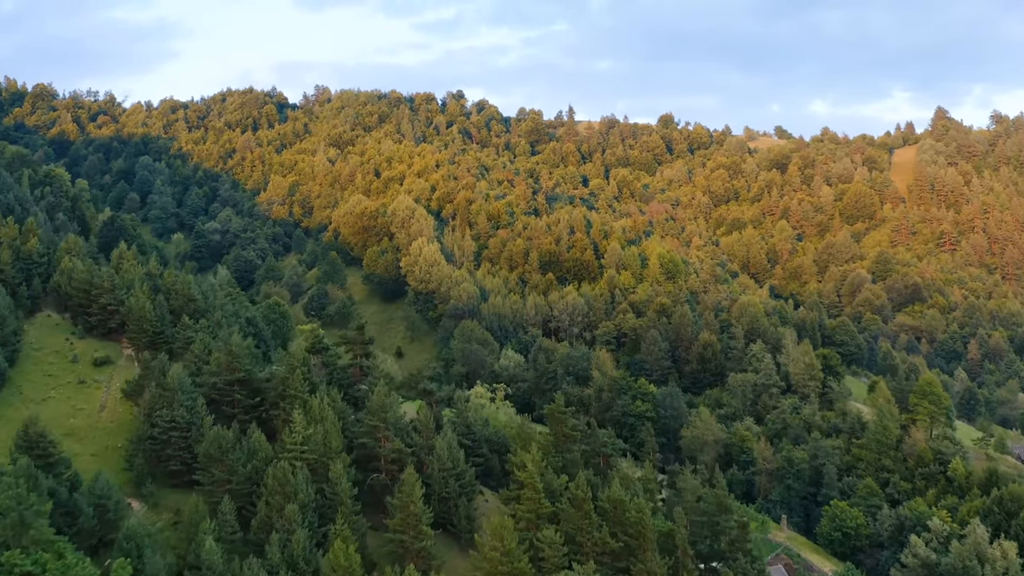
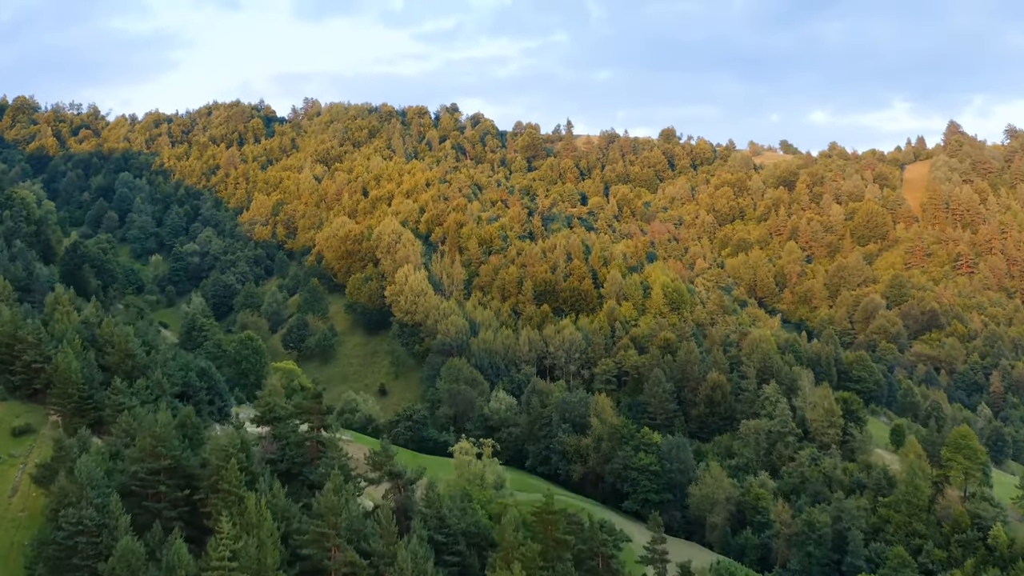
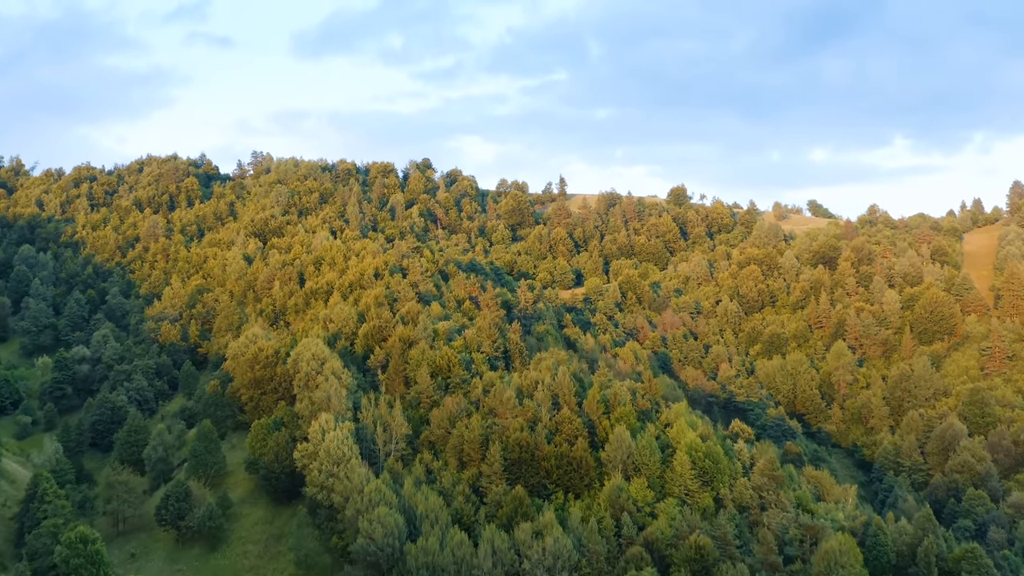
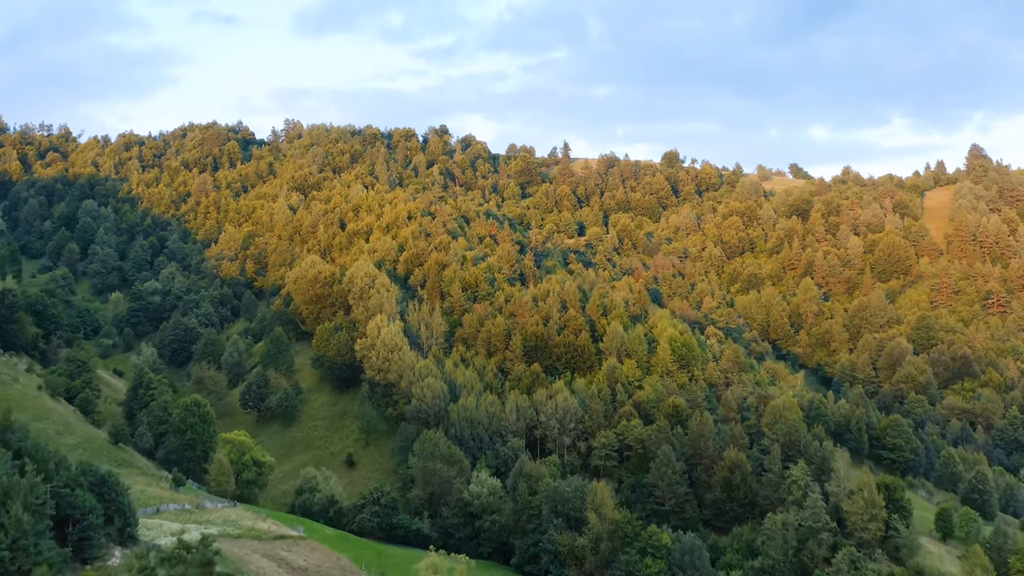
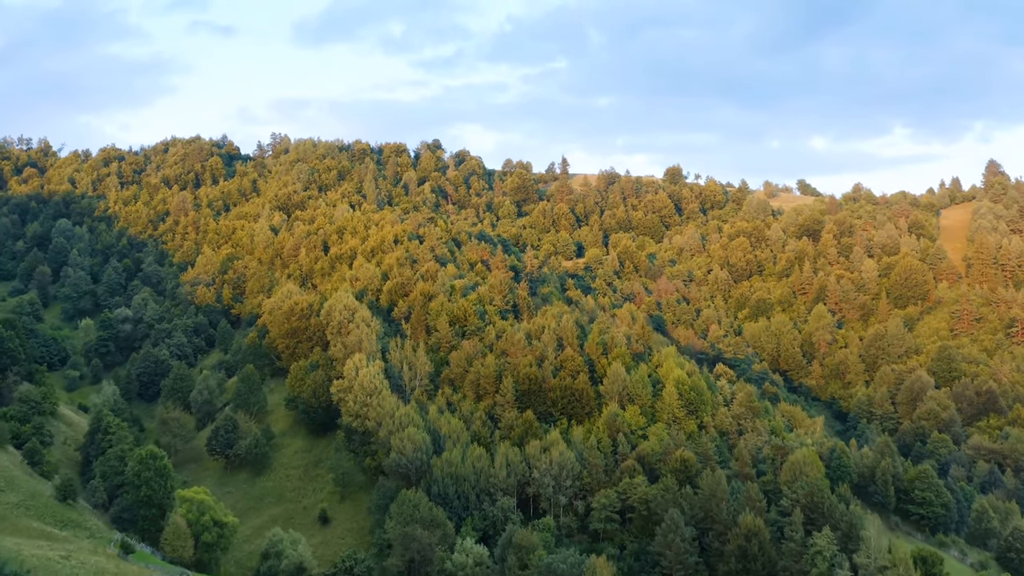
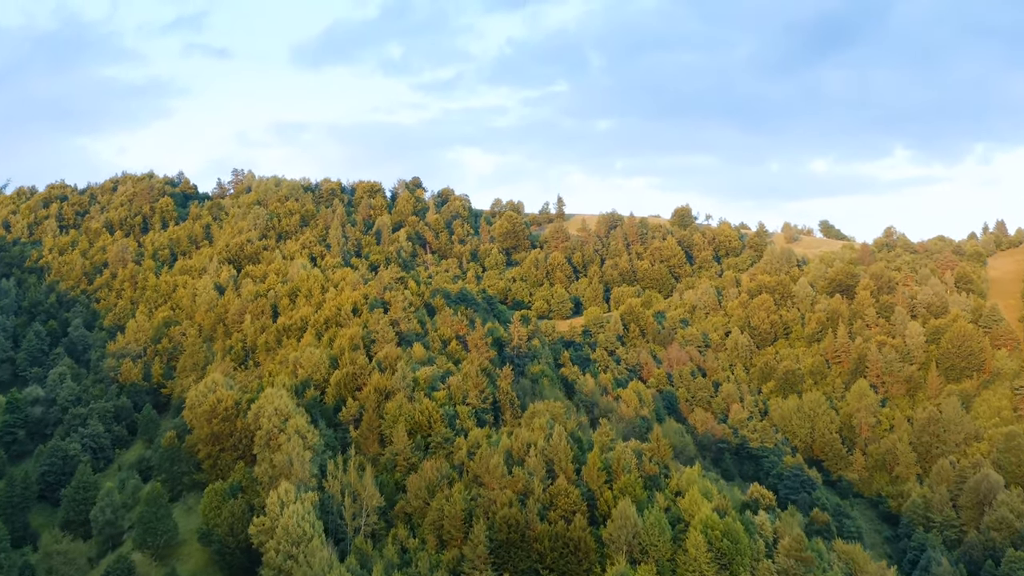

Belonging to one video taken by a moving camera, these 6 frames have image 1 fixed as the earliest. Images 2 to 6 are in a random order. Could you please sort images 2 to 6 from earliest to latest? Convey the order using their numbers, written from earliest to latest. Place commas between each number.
2, 4, 5, 3, 6
